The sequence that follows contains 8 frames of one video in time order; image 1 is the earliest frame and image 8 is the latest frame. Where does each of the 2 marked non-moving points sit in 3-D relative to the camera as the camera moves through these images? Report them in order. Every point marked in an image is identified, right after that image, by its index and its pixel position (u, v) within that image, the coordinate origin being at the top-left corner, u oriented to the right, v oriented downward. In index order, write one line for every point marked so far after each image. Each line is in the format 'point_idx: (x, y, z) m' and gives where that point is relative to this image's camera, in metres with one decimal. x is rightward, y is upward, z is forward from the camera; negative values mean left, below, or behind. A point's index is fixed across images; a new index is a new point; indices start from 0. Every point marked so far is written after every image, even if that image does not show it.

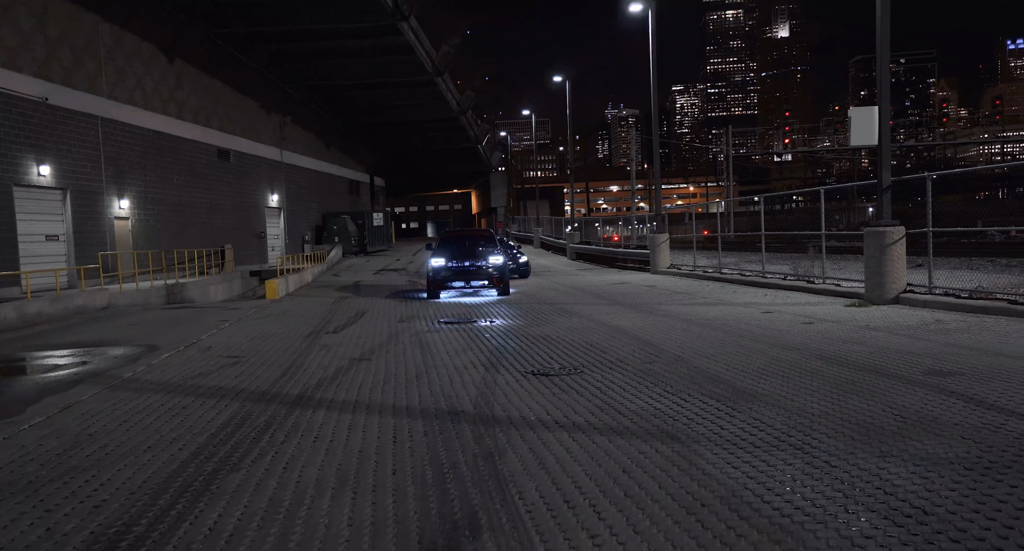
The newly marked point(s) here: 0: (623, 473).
0: (+0.7, -1.2, +4.3) m
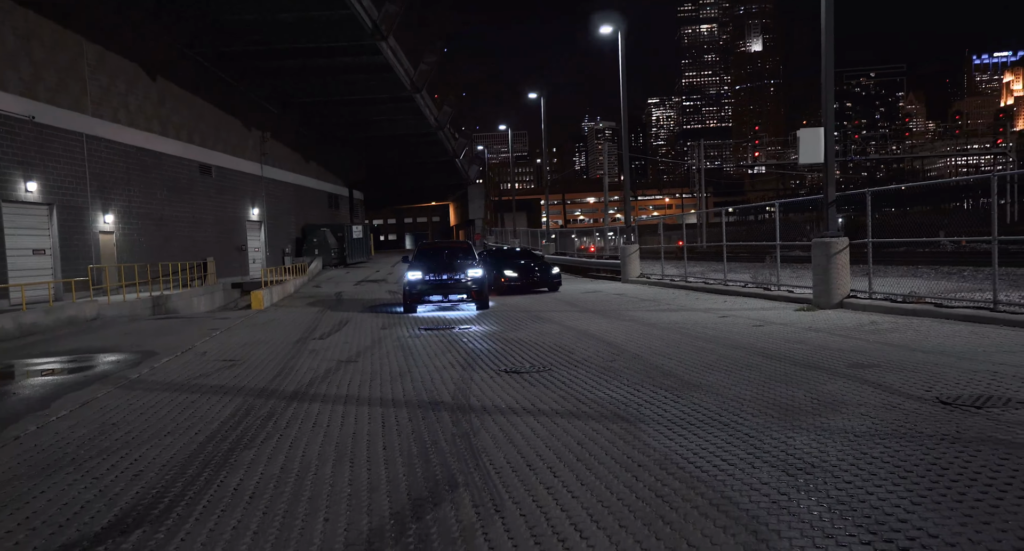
0: (+0.5, -1.3, +5.1) m
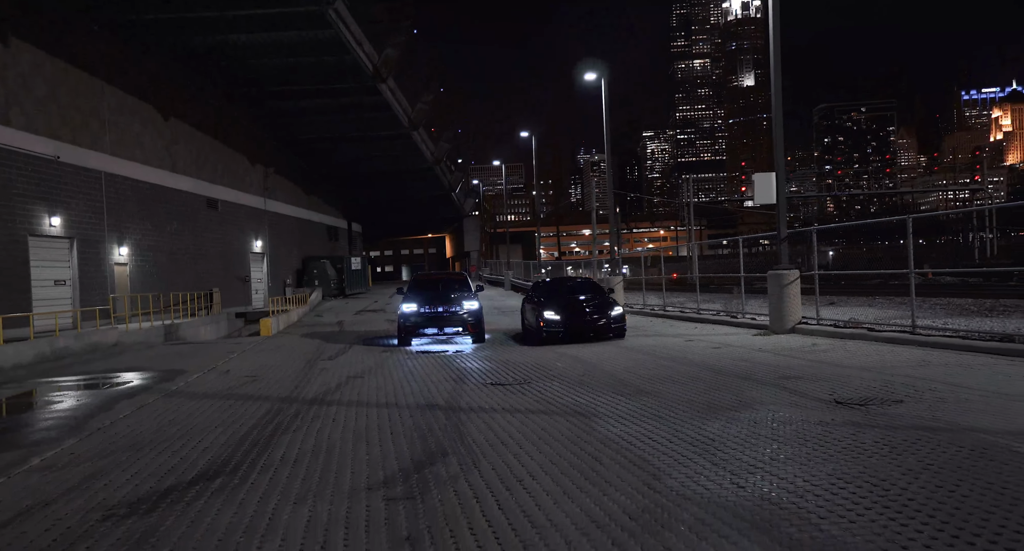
0: (+0.3, -1.5, +6.6) m
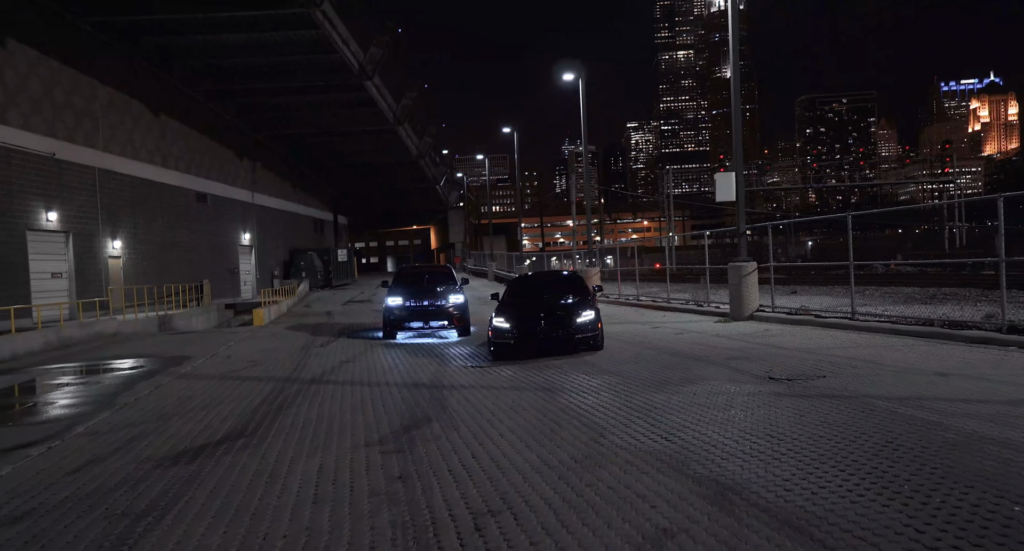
0: (0.0, -1.4, +7.7) m
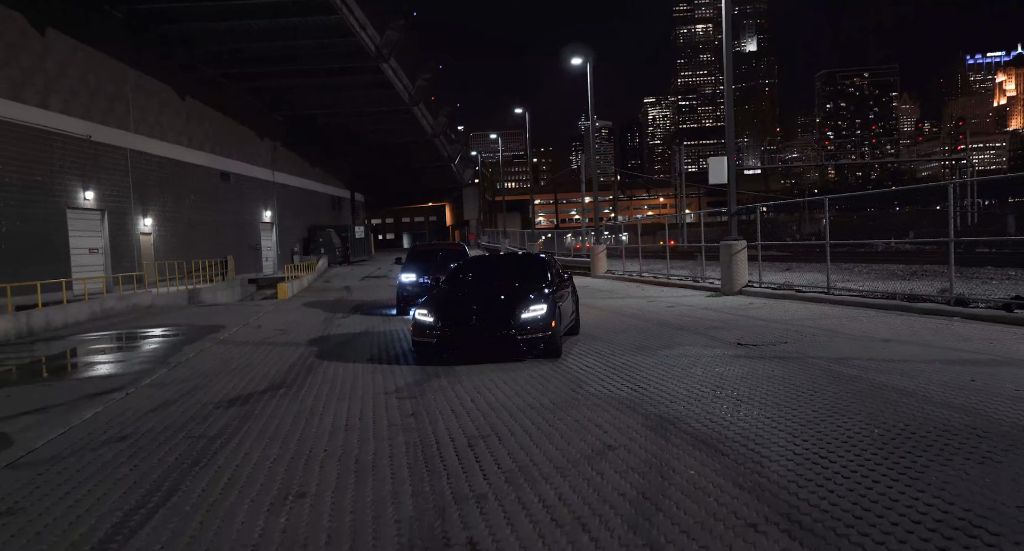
0: (0.0, -1.1, +9.0) m
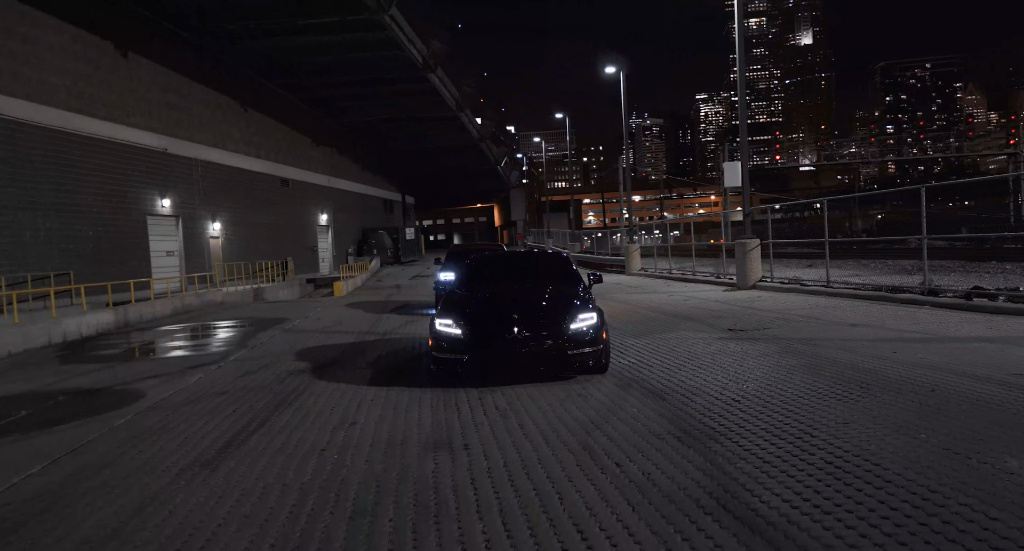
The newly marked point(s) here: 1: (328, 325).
0: (+0.2, -1.1, +10.6) m
1: (-4.1, -1.1, +15.0) m
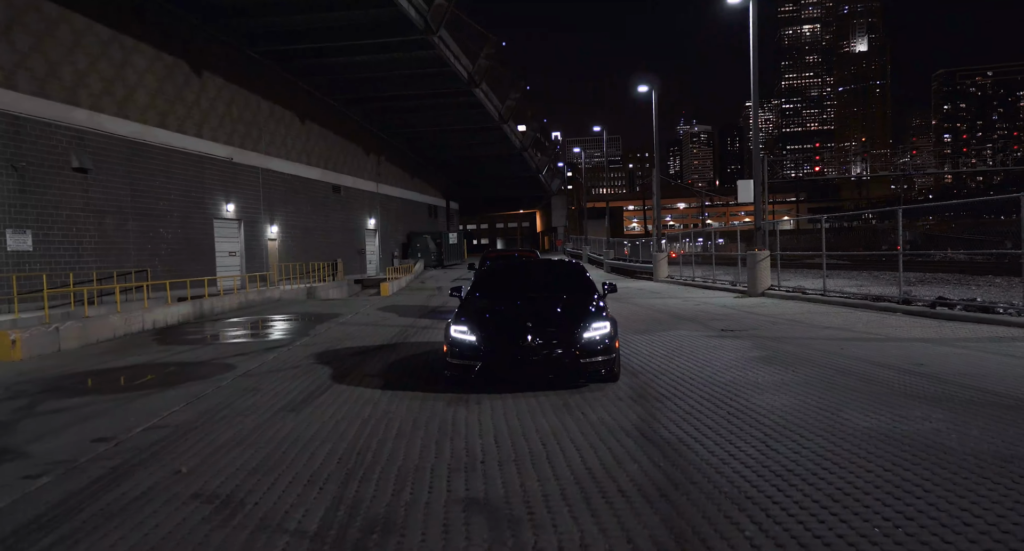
0: (+0.6, -1.1, +12.5) m
1: (-3.4, -1.1, +17.1) m
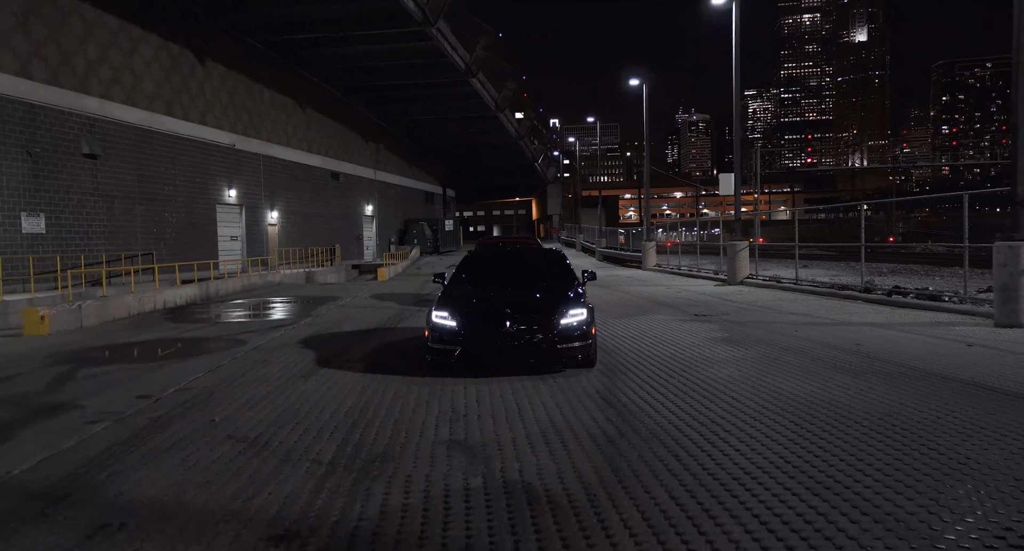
0: (+0.4, -0.9, +13.4) m
1: (-3.7, -0.7, +18.0) m
